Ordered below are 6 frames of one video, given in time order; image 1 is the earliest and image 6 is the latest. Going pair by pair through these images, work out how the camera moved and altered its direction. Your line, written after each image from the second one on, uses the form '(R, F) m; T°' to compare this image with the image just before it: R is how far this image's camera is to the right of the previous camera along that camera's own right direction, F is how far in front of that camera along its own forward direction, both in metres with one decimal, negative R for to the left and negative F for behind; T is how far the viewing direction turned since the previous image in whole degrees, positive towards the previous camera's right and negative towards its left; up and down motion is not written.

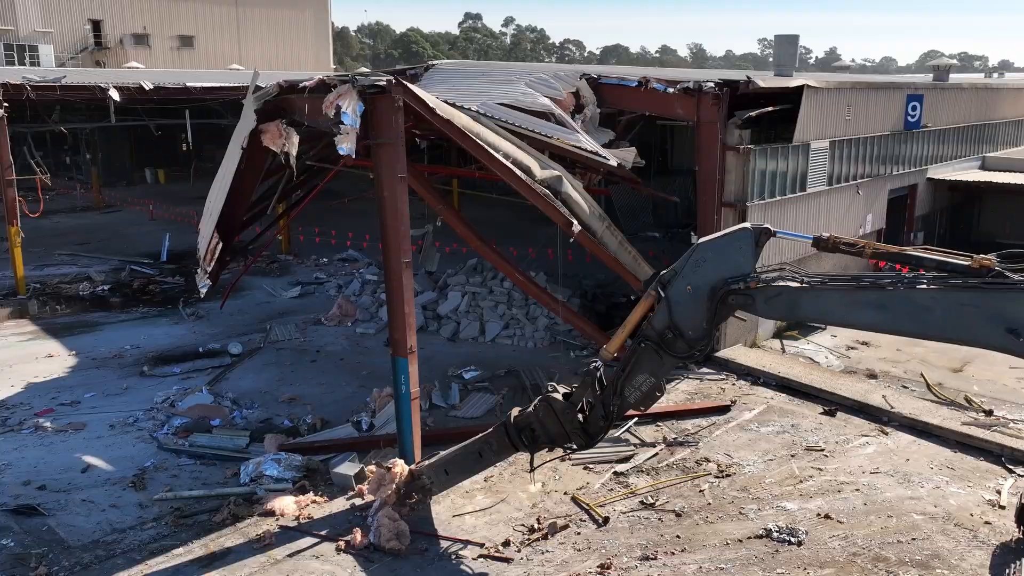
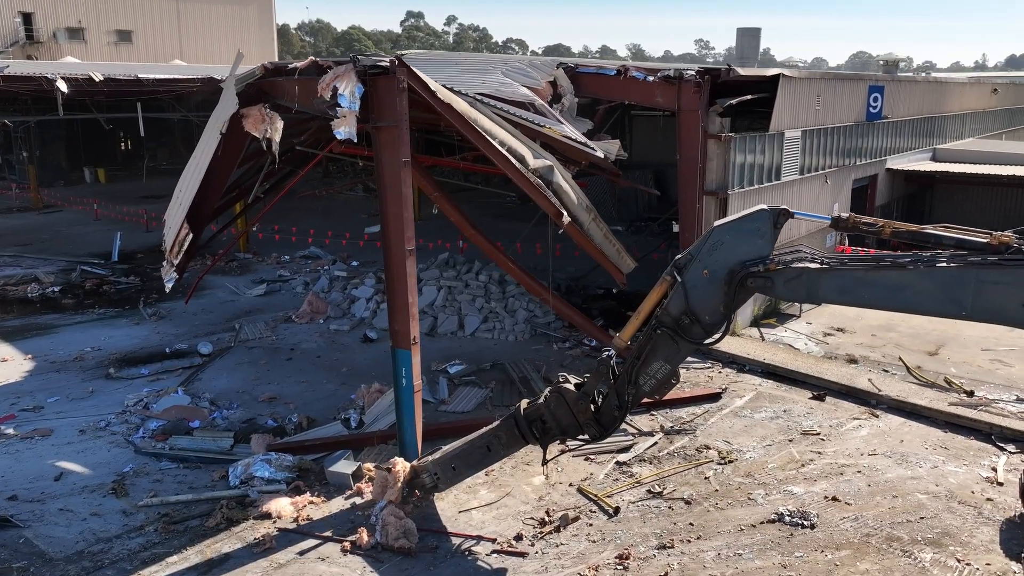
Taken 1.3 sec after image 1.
(-0.5, +0.2) m; +4°
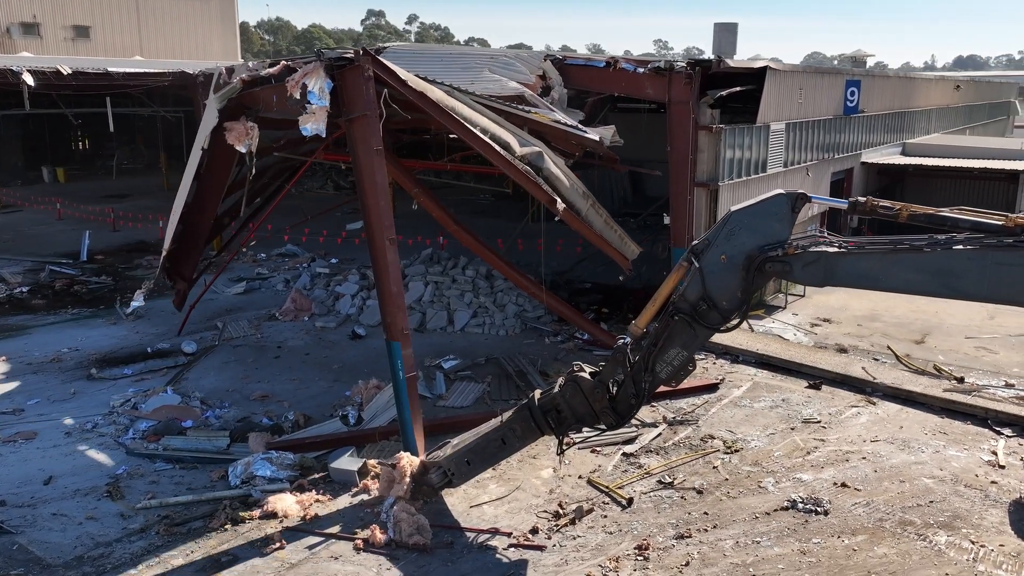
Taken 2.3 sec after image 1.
(-0.4, +0.1) m; +2°
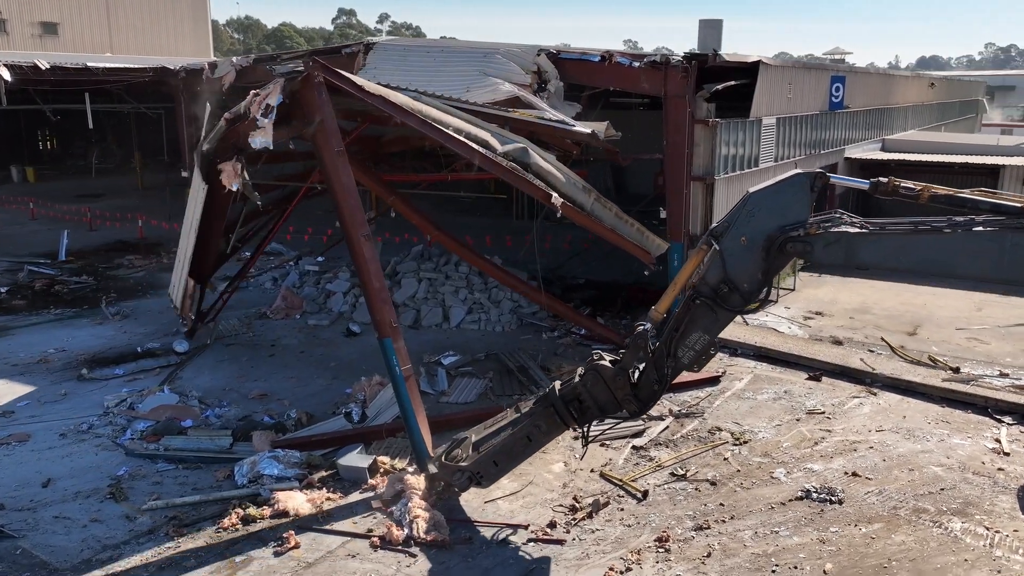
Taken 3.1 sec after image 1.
(-0.3, +0.1) m; +2°
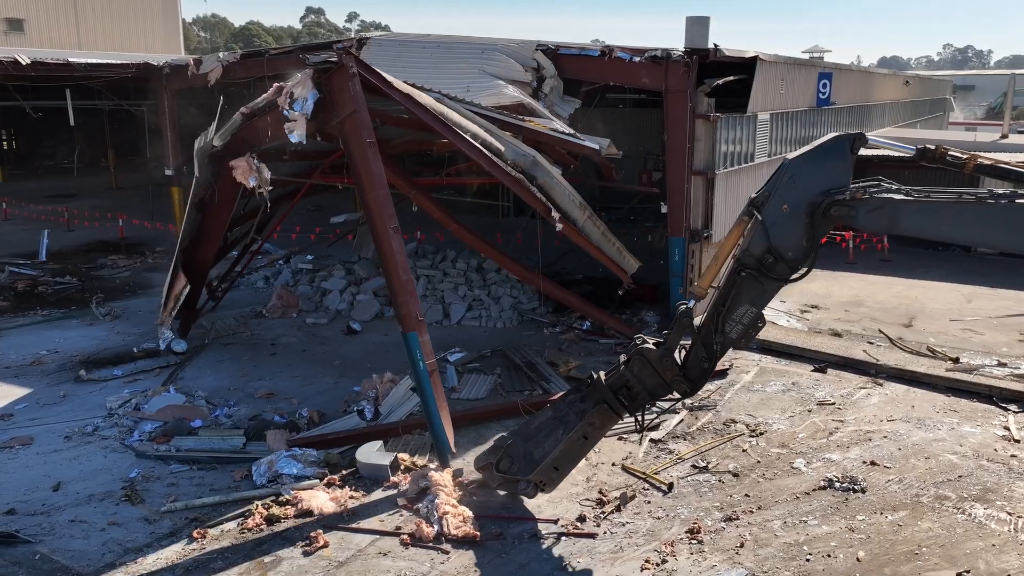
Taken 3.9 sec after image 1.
(-0.5, +0.1) m; +2°
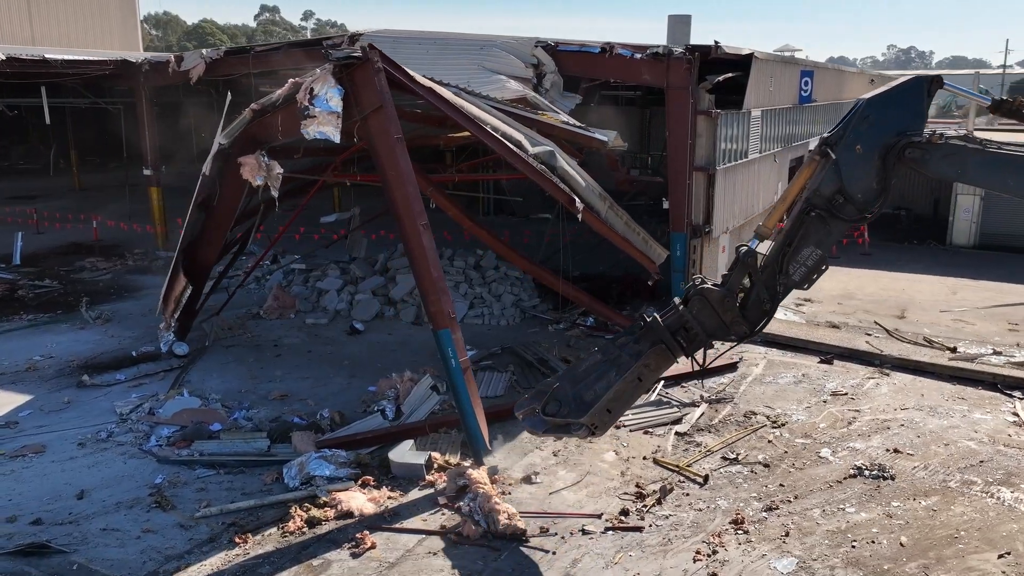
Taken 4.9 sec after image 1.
(-0.7, 0.0) m; +3°
